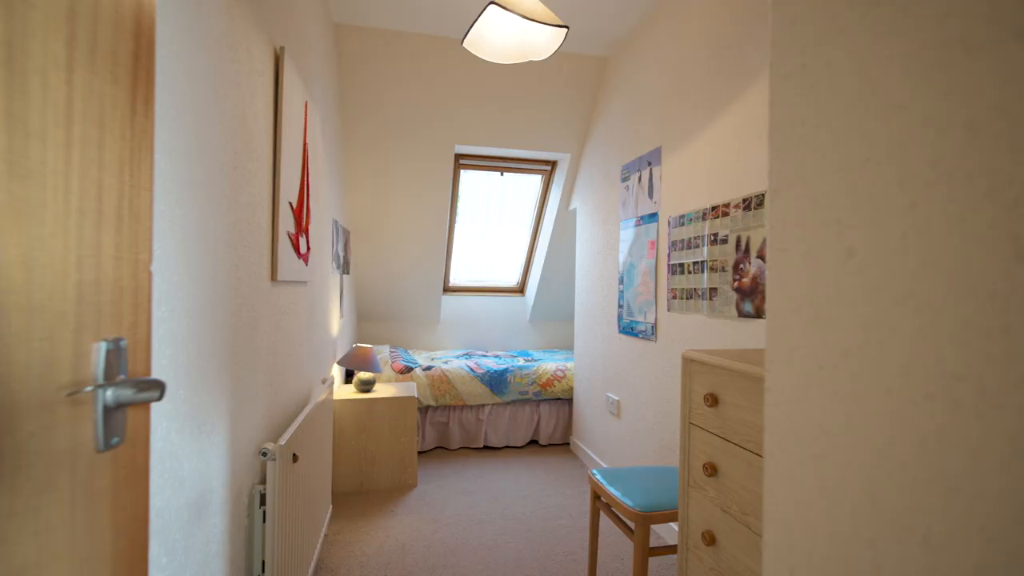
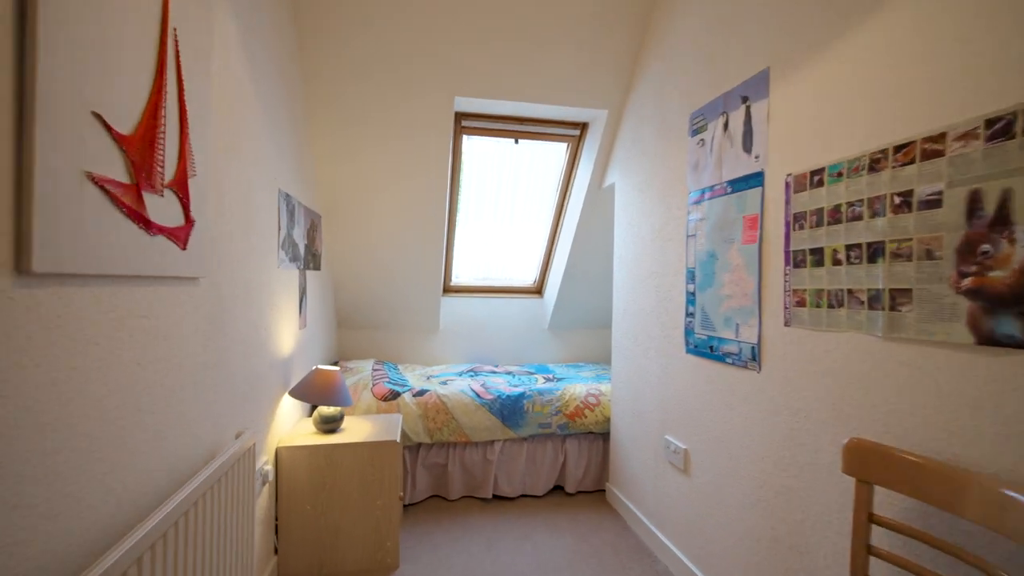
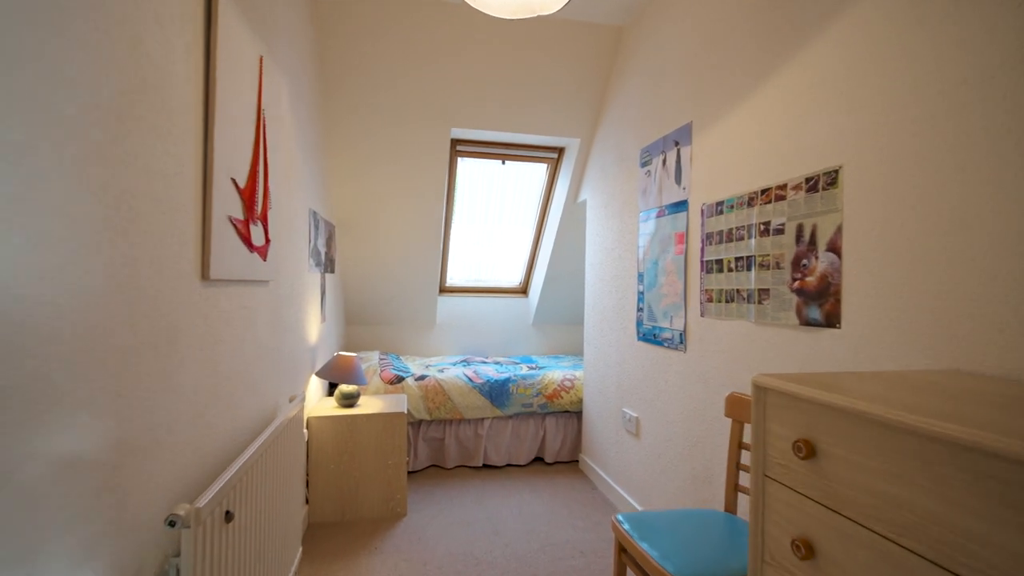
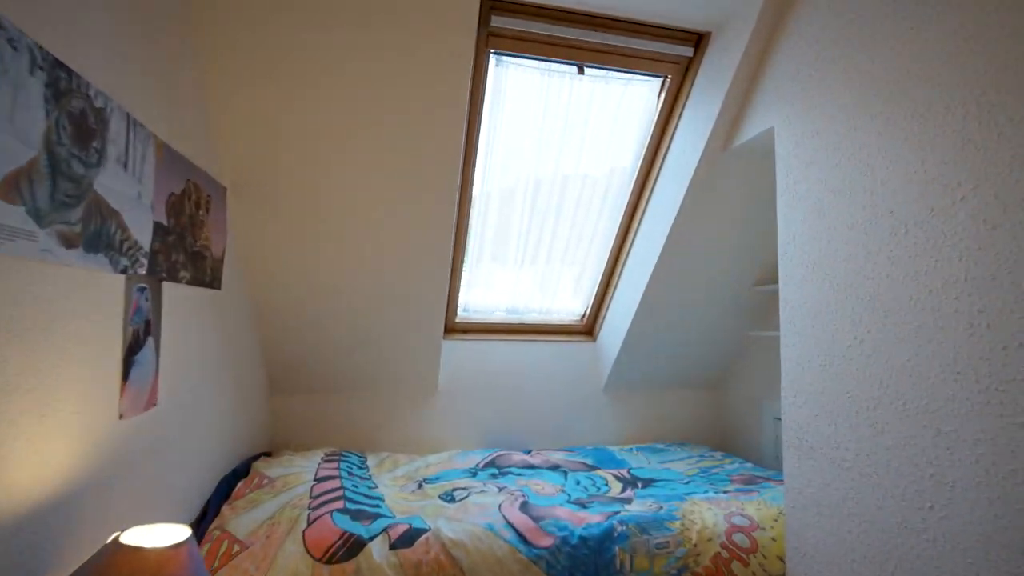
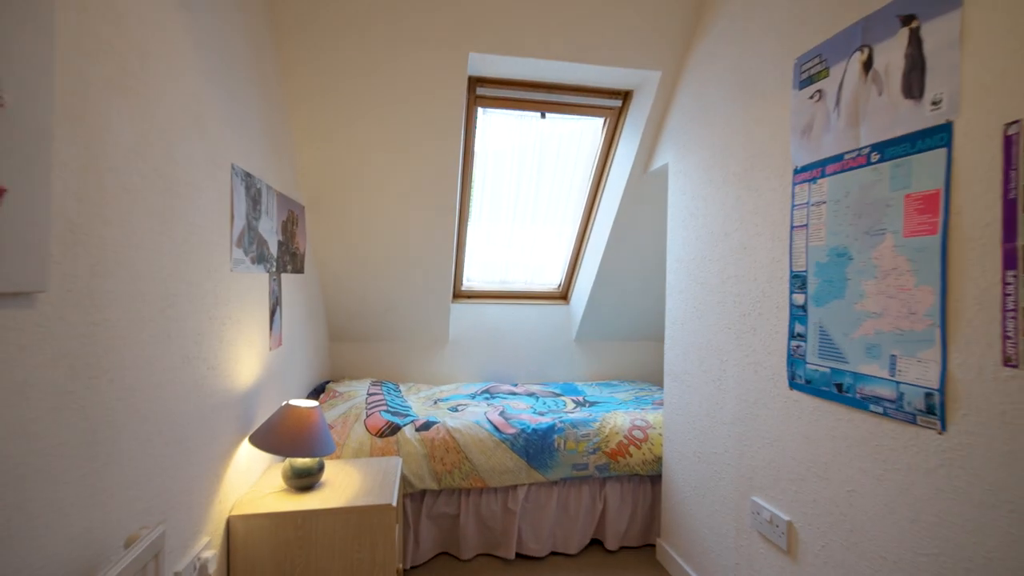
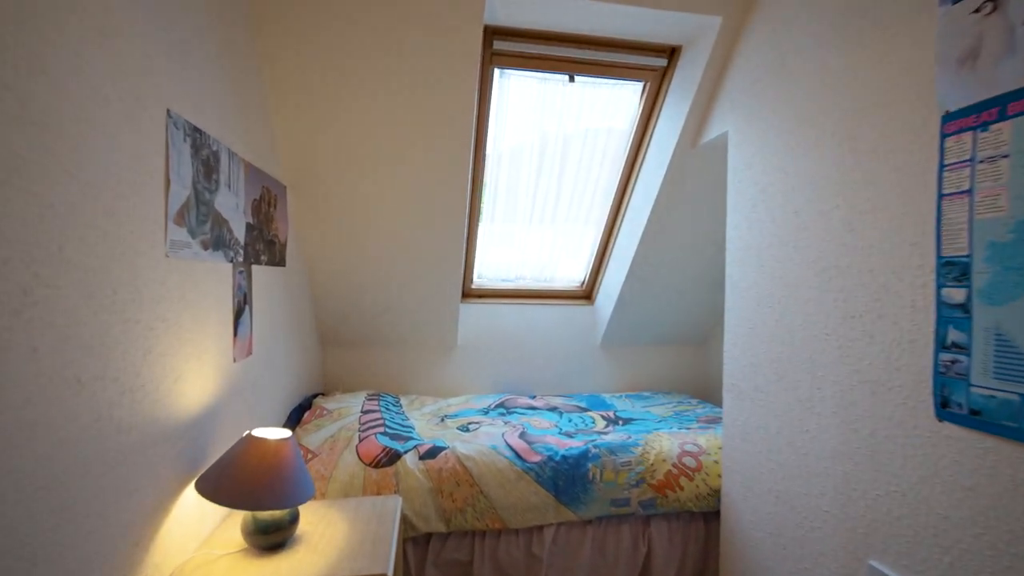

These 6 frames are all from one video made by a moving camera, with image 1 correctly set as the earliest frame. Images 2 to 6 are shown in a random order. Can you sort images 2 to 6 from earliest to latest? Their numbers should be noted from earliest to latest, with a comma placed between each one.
3, 2, 5, 6, 4
